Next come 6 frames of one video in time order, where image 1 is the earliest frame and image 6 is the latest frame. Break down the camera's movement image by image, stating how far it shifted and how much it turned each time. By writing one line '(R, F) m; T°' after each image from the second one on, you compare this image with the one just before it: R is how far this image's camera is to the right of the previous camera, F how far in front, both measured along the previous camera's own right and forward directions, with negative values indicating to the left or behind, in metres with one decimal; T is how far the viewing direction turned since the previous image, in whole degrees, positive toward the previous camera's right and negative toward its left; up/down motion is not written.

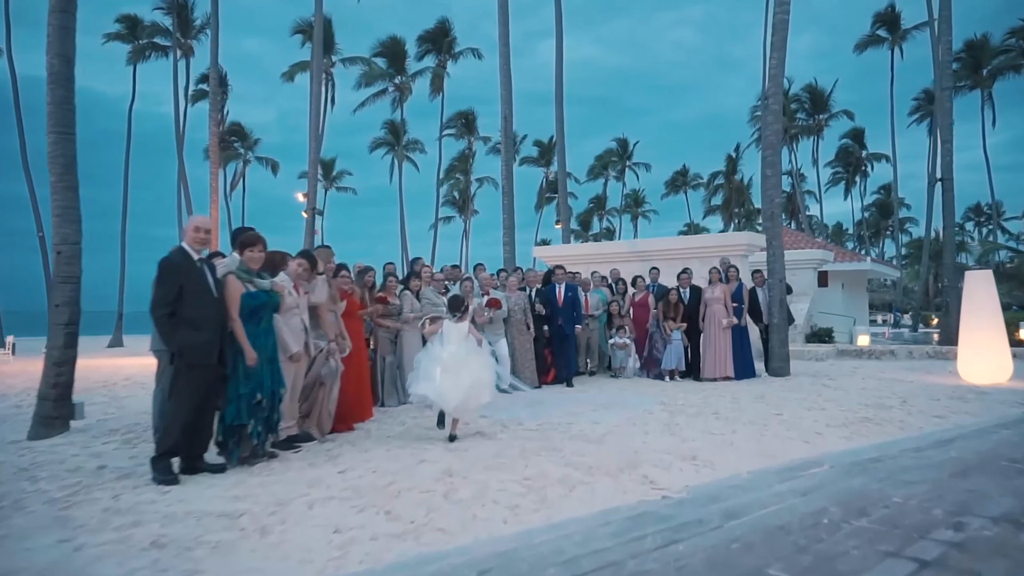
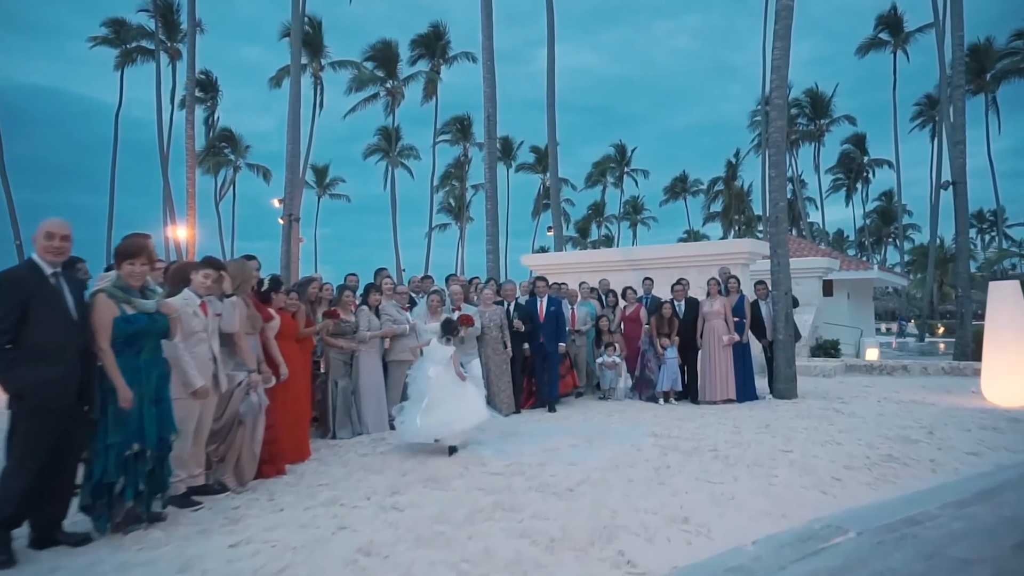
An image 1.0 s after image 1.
(+0.3, +1.1) m; 0°
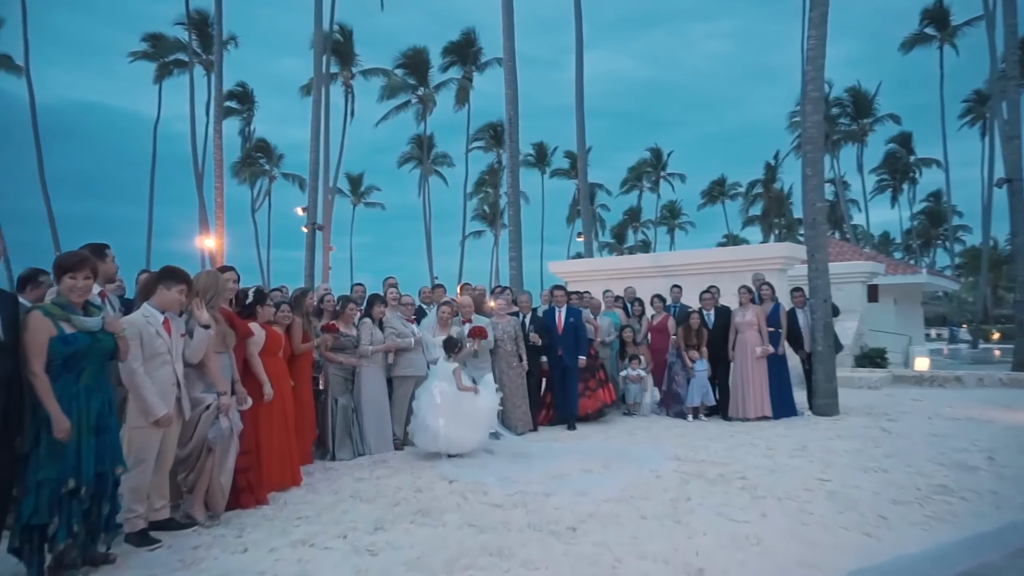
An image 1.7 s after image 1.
(+0.3, +0.6) m; -3°
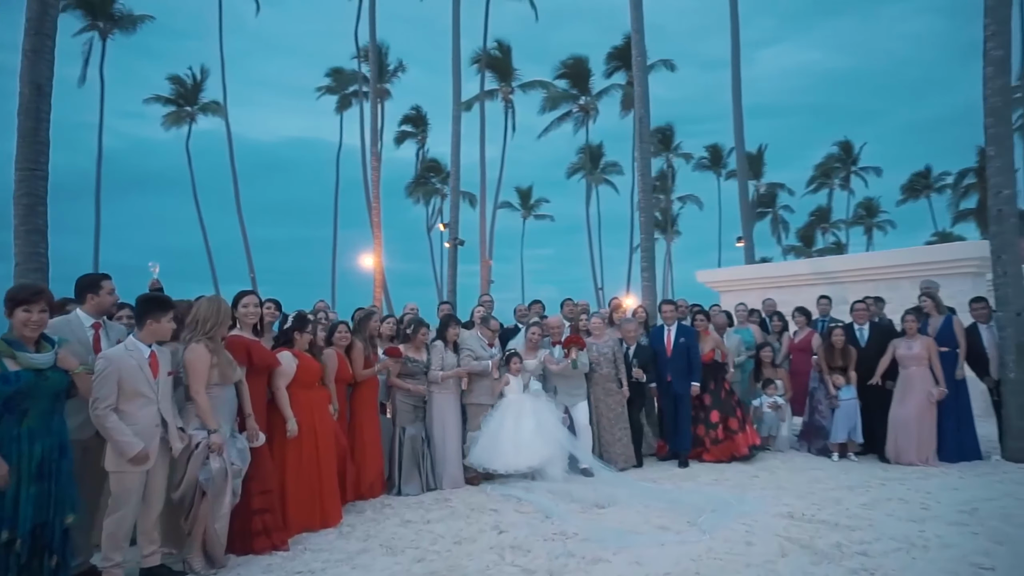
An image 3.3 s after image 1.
(+0.9, +1.0) m; -14°
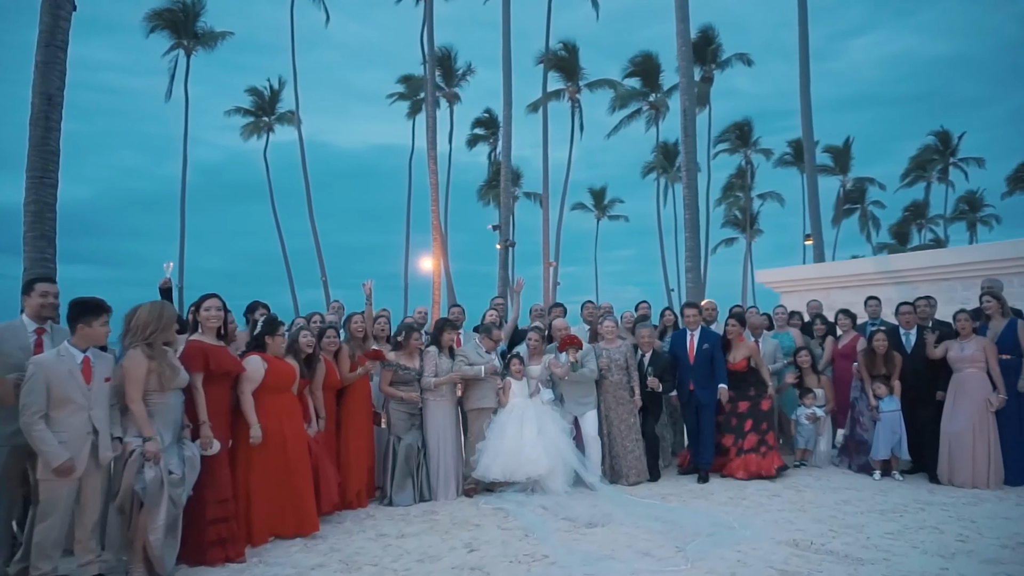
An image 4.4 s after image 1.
(+0.8, +0.4) m; -7°
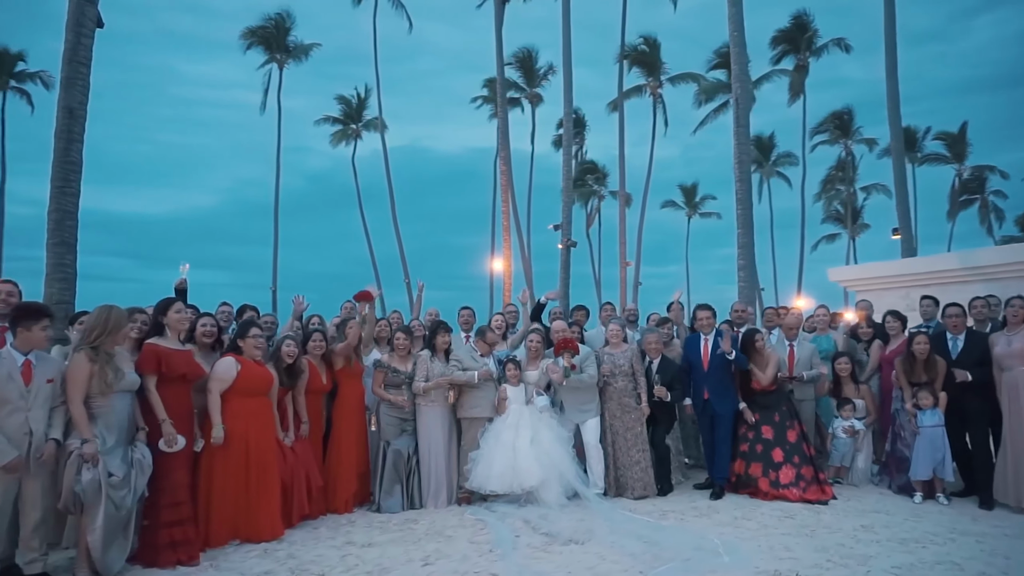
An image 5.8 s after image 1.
(+1.0, +0.3) m; -8°
